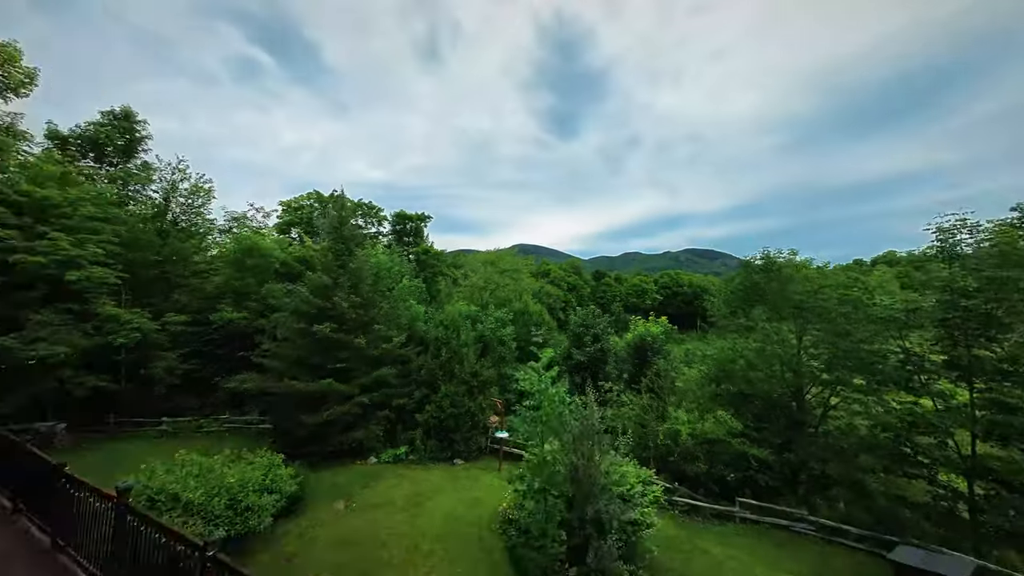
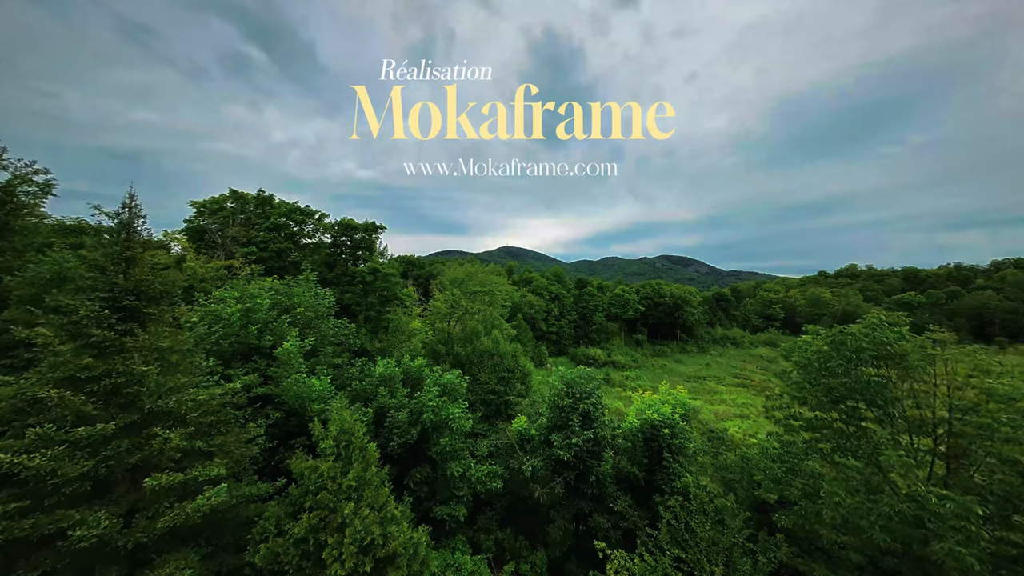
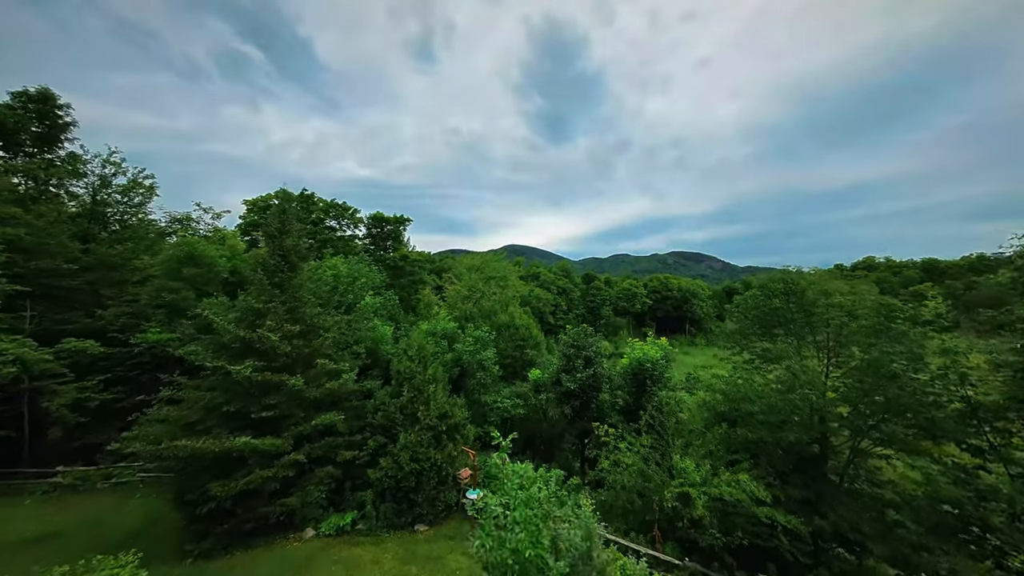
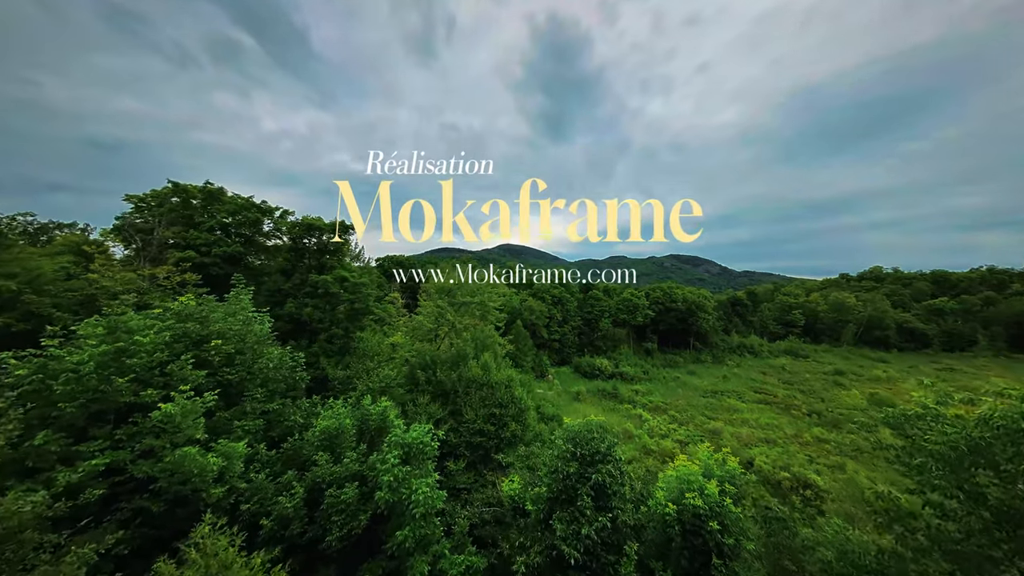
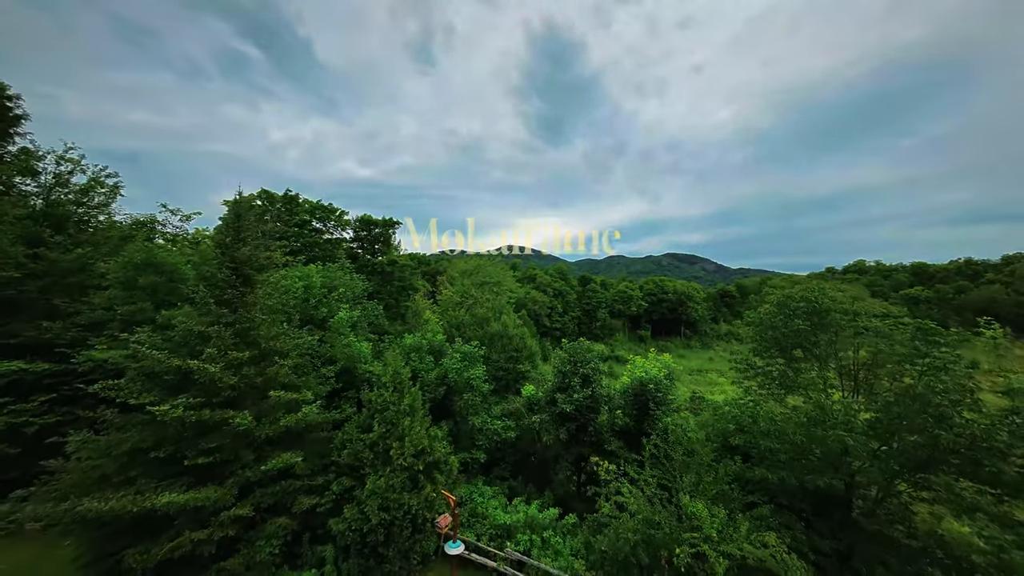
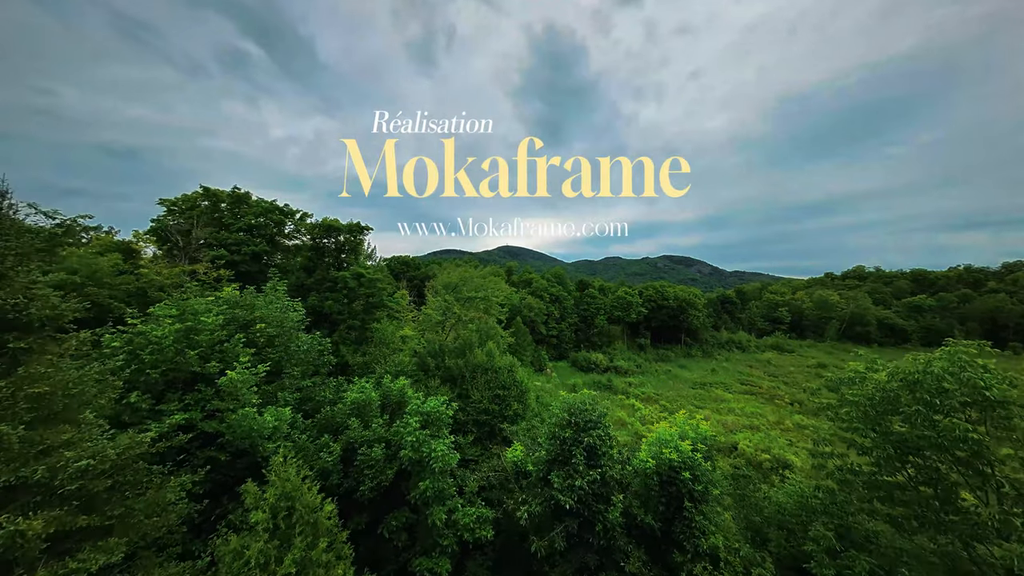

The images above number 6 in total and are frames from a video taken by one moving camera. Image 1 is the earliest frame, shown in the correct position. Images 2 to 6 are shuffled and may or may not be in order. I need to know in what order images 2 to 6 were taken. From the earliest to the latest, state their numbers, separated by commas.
3, 5, 2, 6, 4
